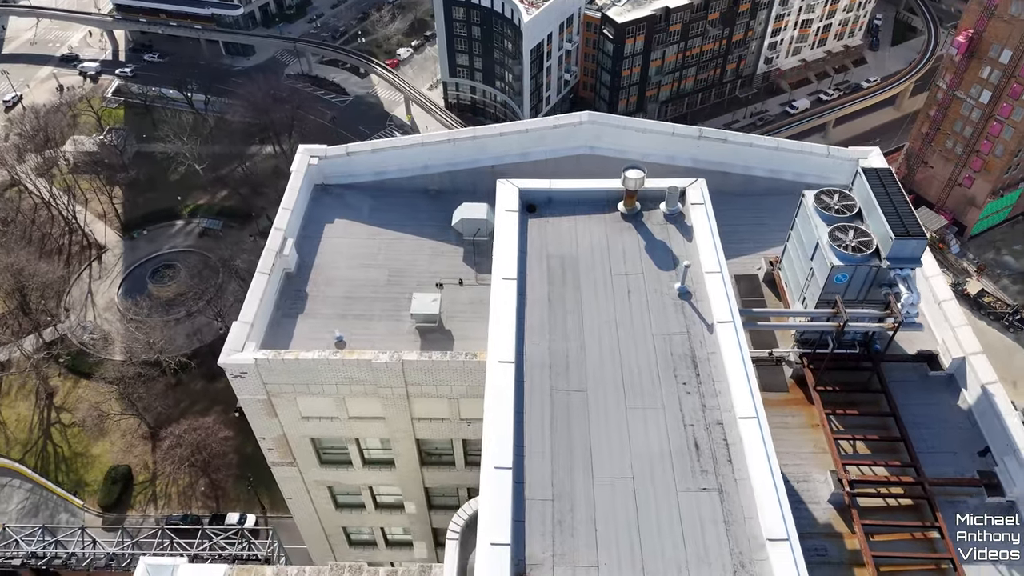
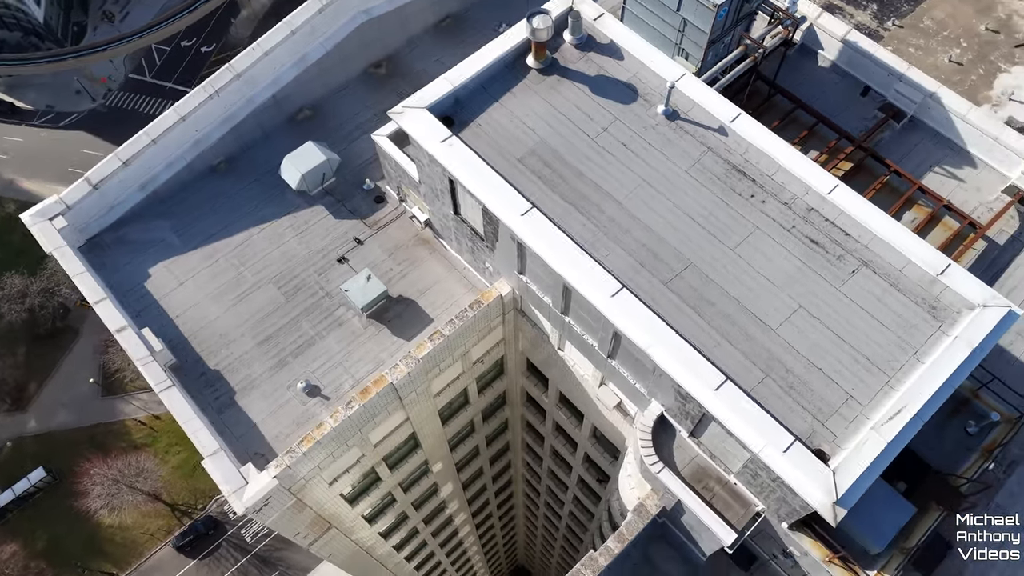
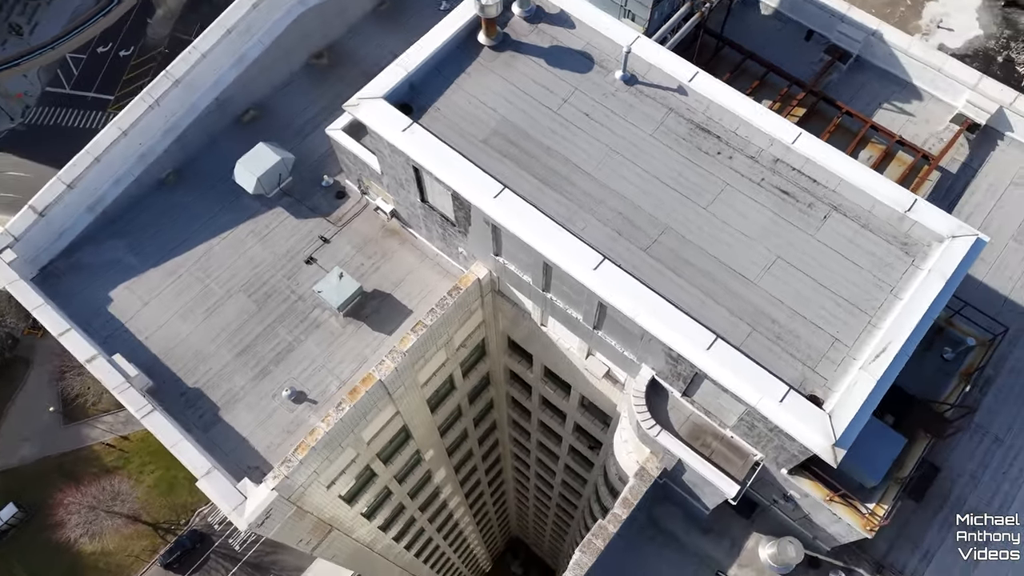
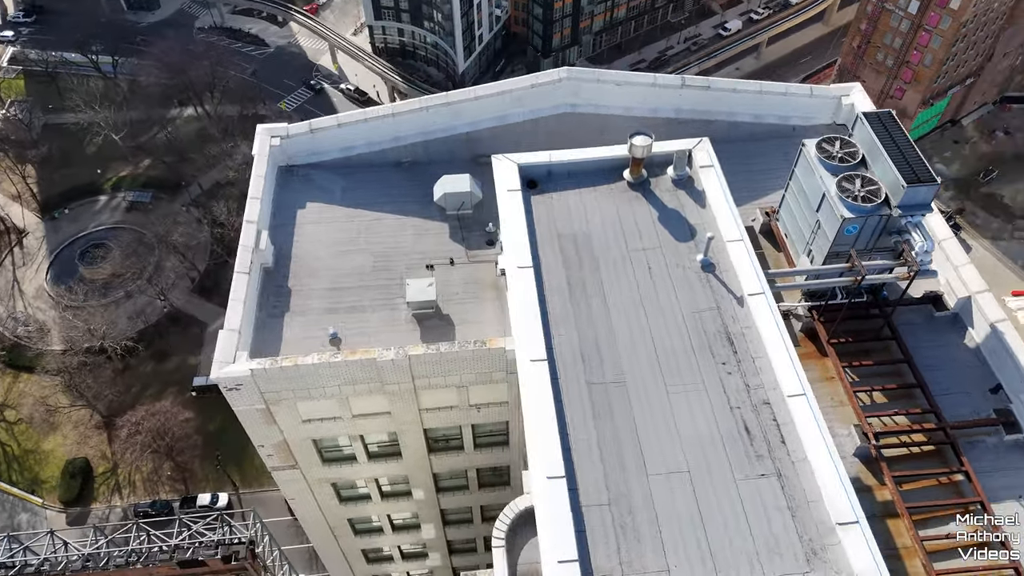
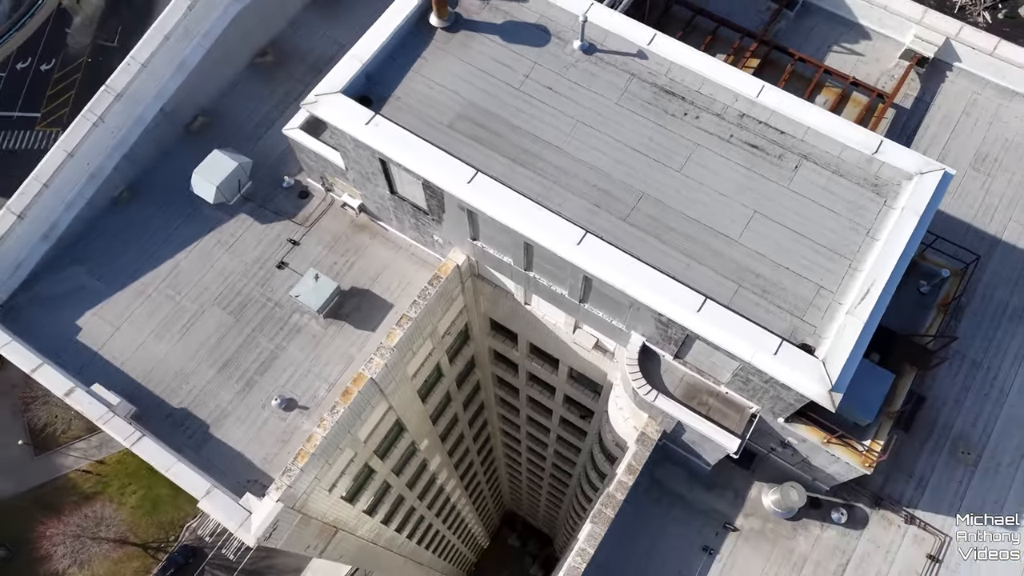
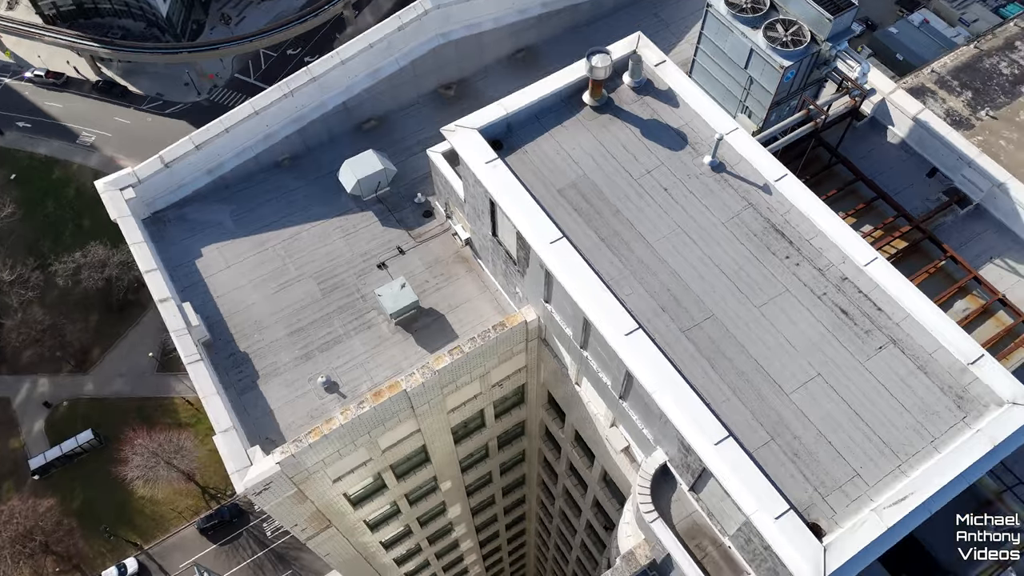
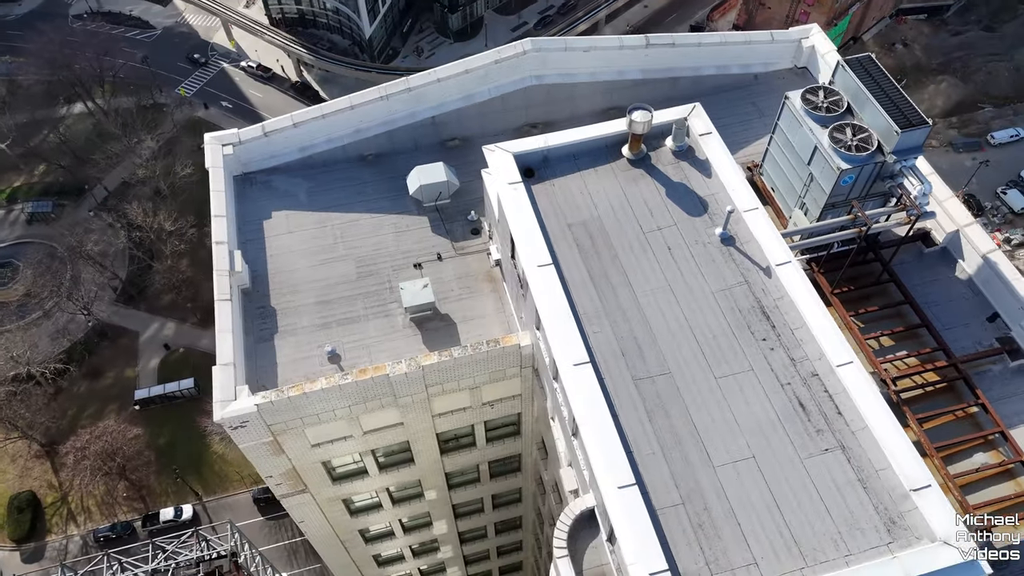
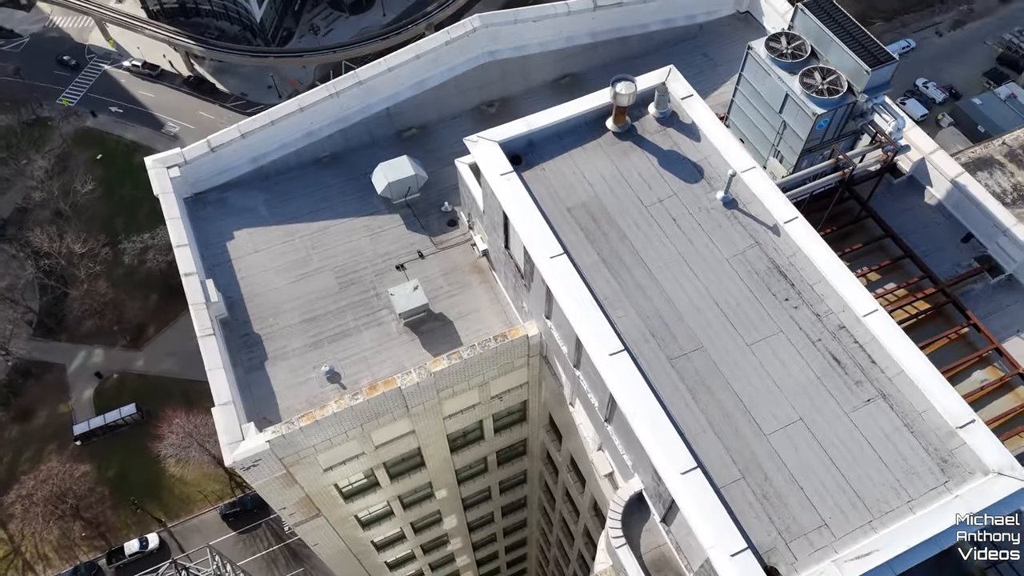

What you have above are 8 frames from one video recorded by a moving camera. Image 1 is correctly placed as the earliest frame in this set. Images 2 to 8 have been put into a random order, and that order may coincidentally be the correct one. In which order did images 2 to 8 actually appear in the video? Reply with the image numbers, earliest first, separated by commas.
4, 7, 8, 6, 2, 3, 5
